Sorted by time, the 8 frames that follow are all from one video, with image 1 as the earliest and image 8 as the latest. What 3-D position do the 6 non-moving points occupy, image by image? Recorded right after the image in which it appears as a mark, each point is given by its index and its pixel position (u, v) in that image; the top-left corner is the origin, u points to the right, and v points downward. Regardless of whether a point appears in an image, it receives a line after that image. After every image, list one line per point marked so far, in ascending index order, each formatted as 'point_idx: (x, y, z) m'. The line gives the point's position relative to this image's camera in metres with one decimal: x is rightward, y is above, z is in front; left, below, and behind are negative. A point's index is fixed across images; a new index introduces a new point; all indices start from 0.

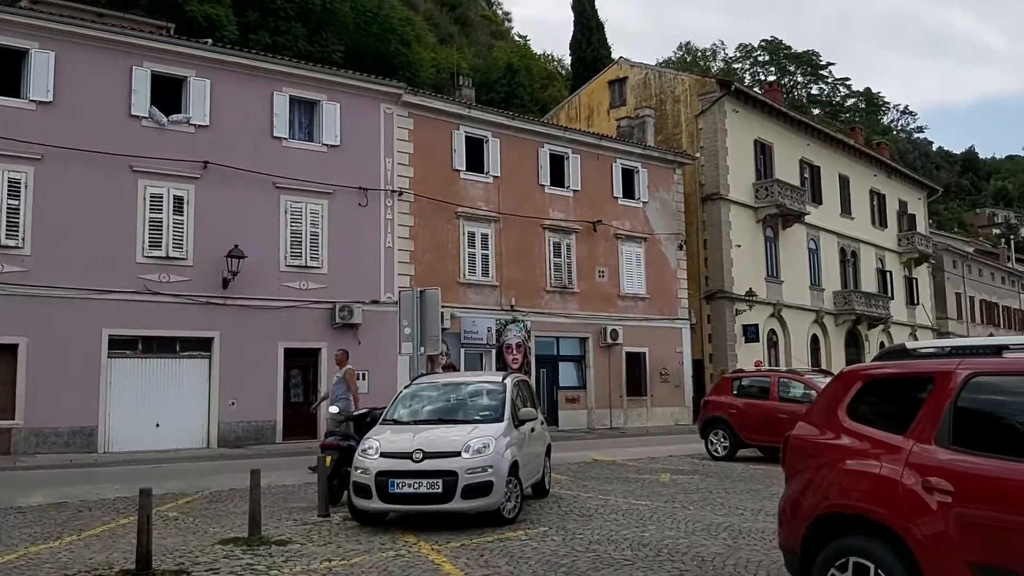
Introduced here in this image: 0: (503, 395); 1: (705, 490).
0: (-0.1, -1.3, +11.2) m
1: (+2.5, -2.6, +12.0) m
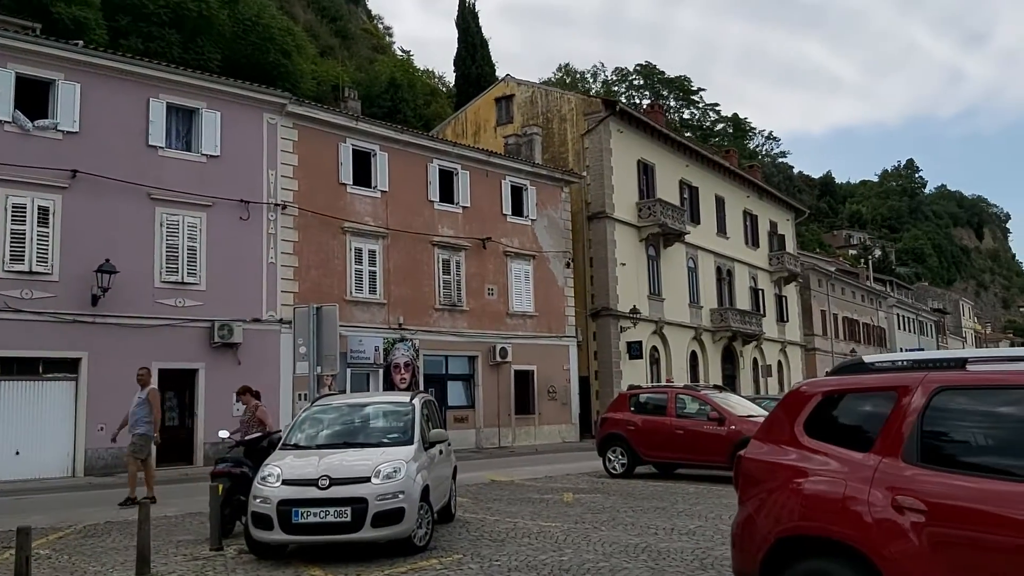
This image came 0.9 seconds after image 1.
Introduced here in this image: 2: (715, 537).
0: (-1.2, -1.5, +10.7) m
1: (+1.3, -2.8, +11.9) m
2: (+2.1, -2.5, +9.6) m
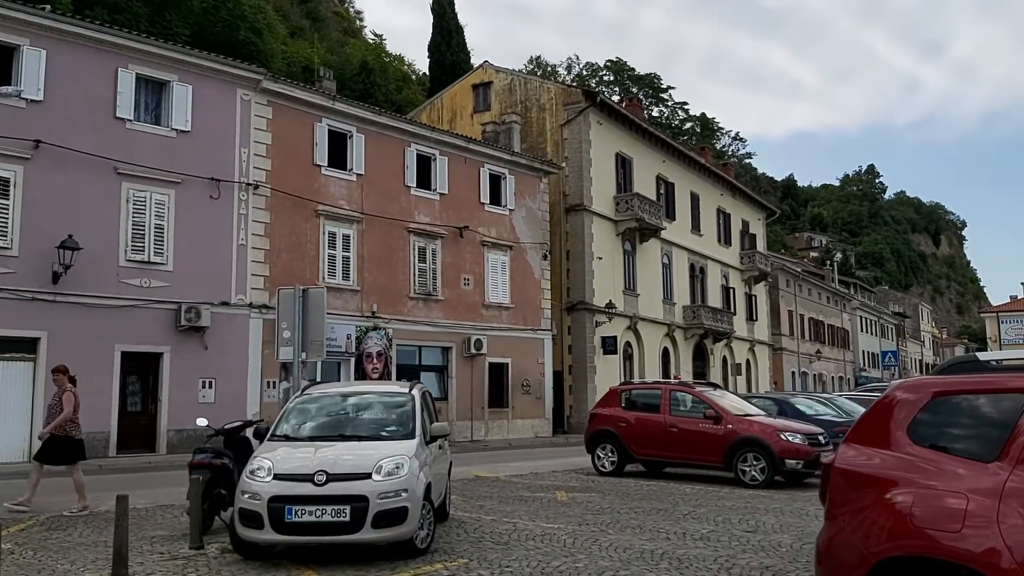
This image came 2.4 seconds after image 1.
0: (-1.1, -1.3, +10.0) m
1: (+1.2, -2.7, +11.3) m
2: (+2.1, -2.5, +9.1) m
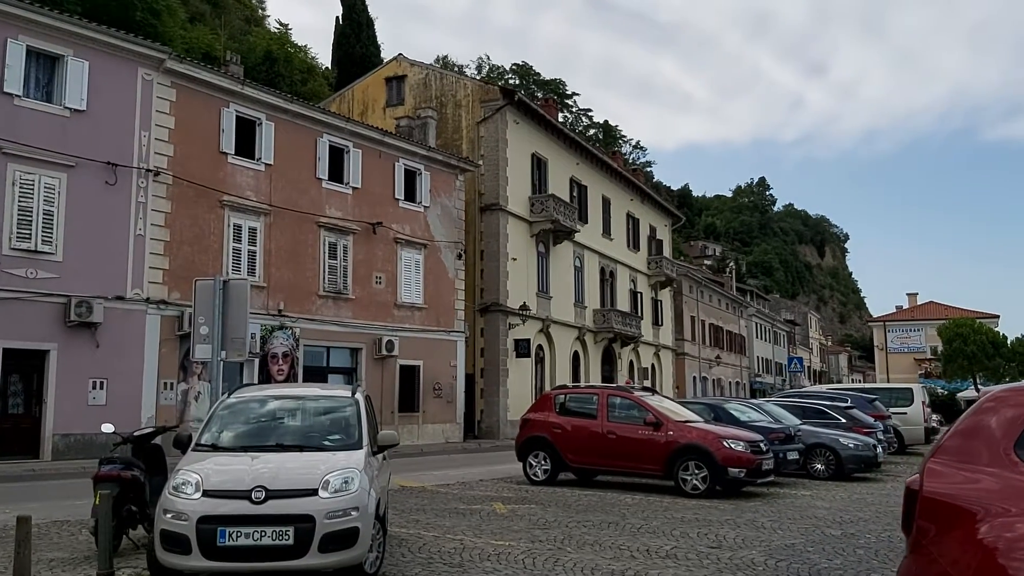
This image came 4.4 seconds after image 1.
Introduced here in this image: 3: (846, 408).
0: (-1.6, -1.2, +9.1) m
1: (+0.6, -2.7, +10.6) m
2: (+1.7, -2.5, +8.4) m
3: (+6.9, -2.5, +19.5) m
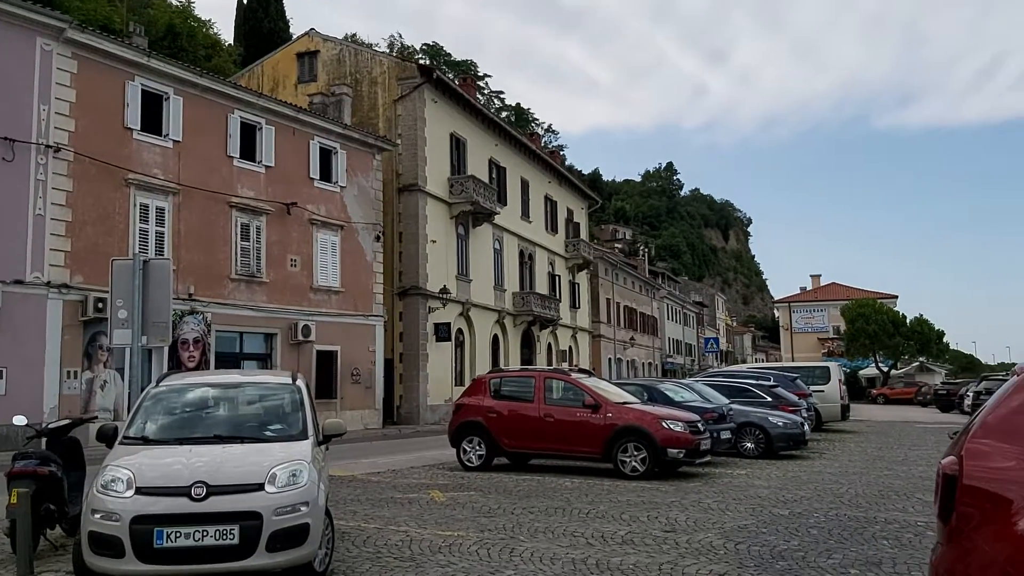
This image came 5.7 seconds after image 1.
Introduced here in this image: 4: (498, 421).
0: (-2.1, -1.0, +8.5) m
1: (-0.1, -2.4, +10.2) m
2: (+1.3, -2.3, +8.2) m
3: (+5.4, -2.1, +19.8) m
4: (-0.2, -2.0, +14.2) m
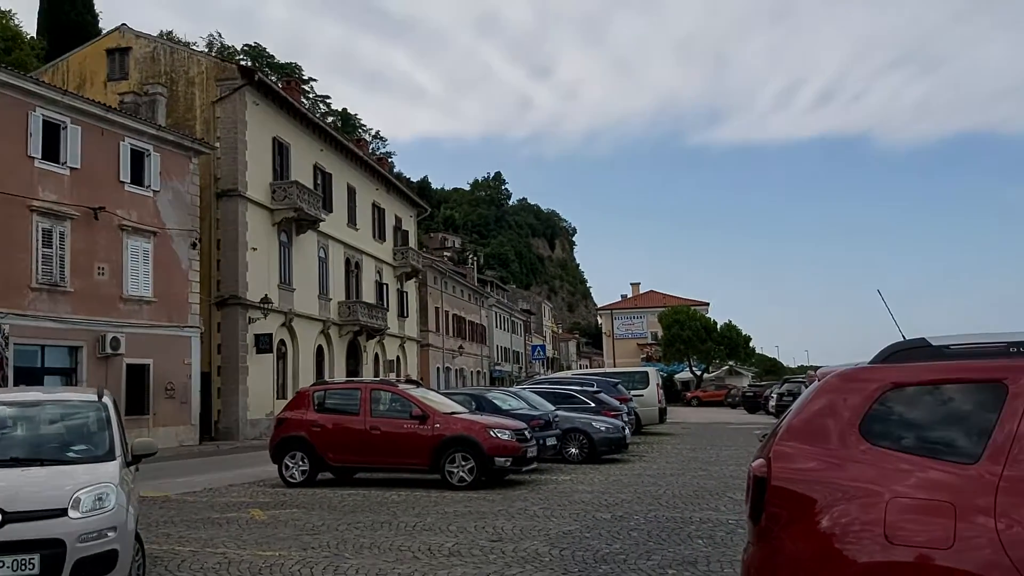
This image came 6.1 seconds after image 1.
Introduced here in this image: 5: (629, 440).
0: (-3.6, -1.1, +7.9) m
1: (-1.9, -2.5, +9.9) m
2: (-0.2, -2.3, +8.2) m
3: (+1.8, -2.3, +20.3) m
4: (-2.8, -2.1, +13.9) m
5: (+2.3, -3.0, +18.8) m
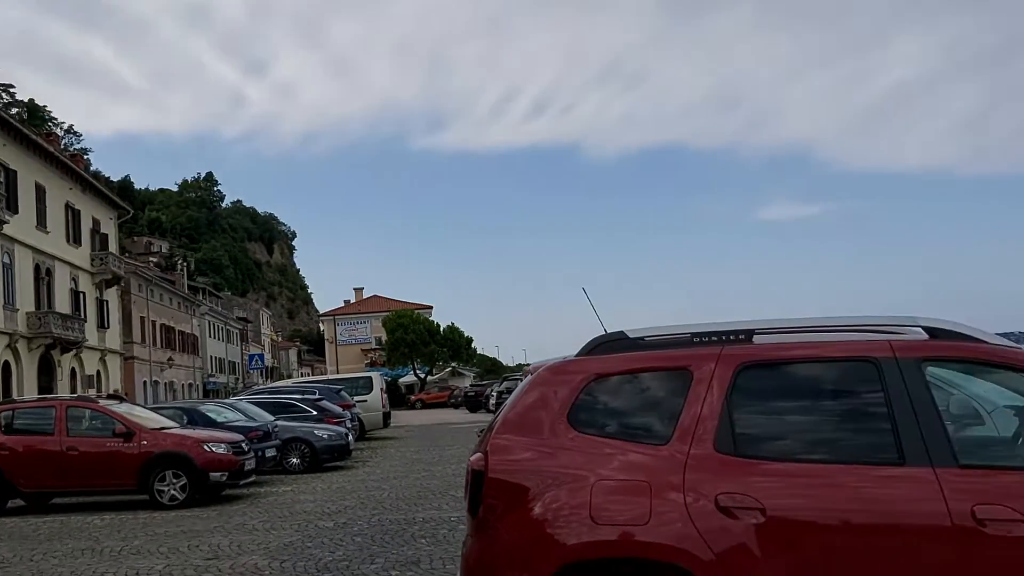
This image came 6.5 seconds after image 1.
0: (-5.7, -1.2, +6.5) m
1: (-4.7, -2.6, +8.9) m
2: (-2.5, -2.4, +7.8) m
3: (-4.1, -2.4, +19.9) m
4: (-6.6, -2.3, +12.4) m
5: (-3.1, -3.1, +18.7) m
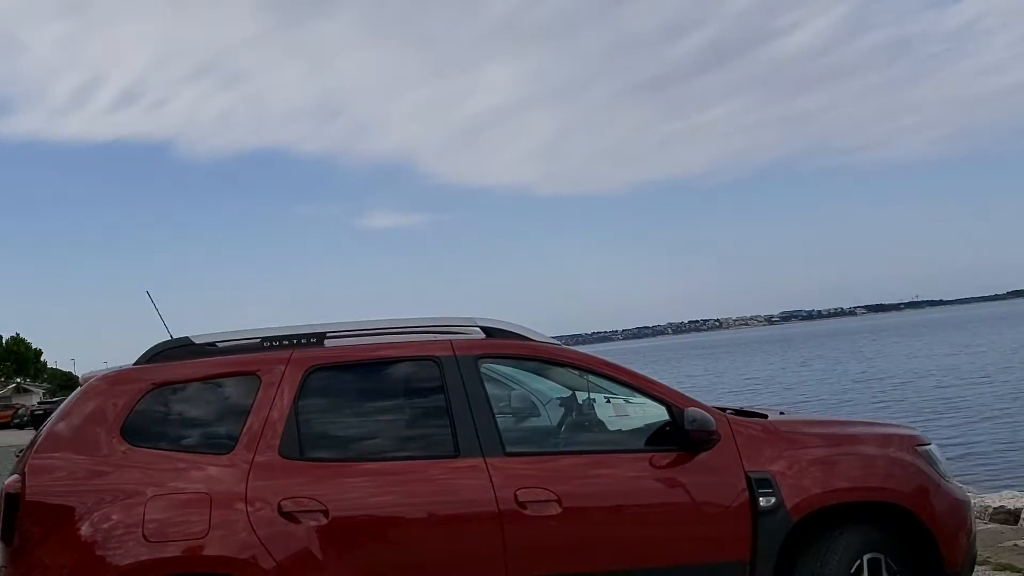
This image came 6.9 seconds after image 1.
0: (-8.0, -1.2, +3.6) m
1: (-8.0, -2.6, +6.2) m
2: (-5.6, -2.4, +6.0) m
3: (-11.9, -2.5, +16.6) m
4: (-11.2, -2.3, +8.7) m
5: (-10.5, -3.2, +15.8) m
